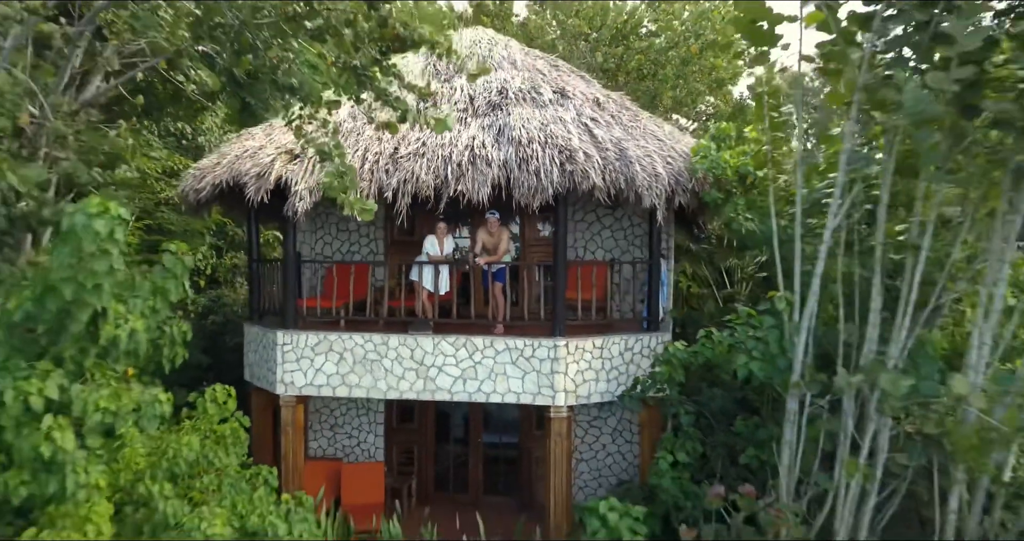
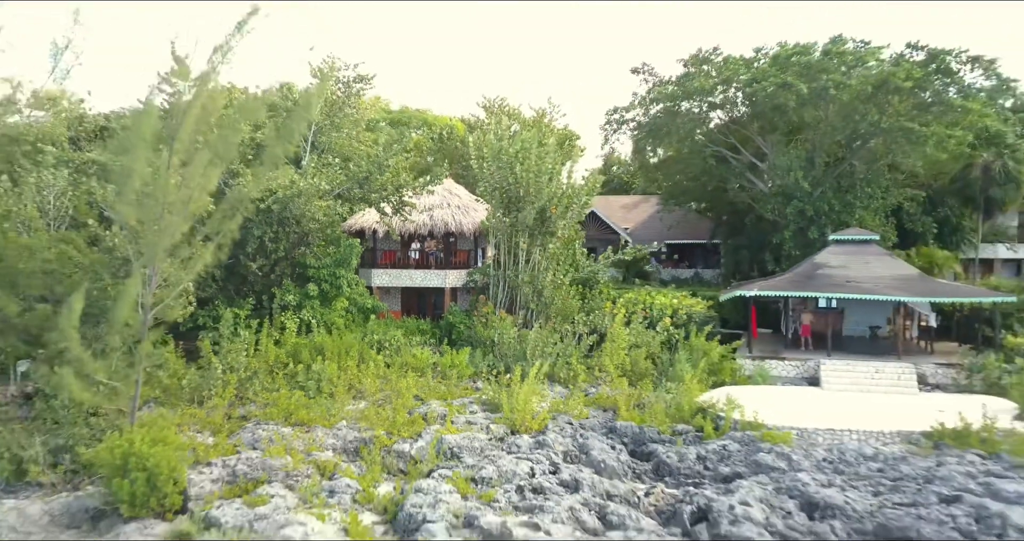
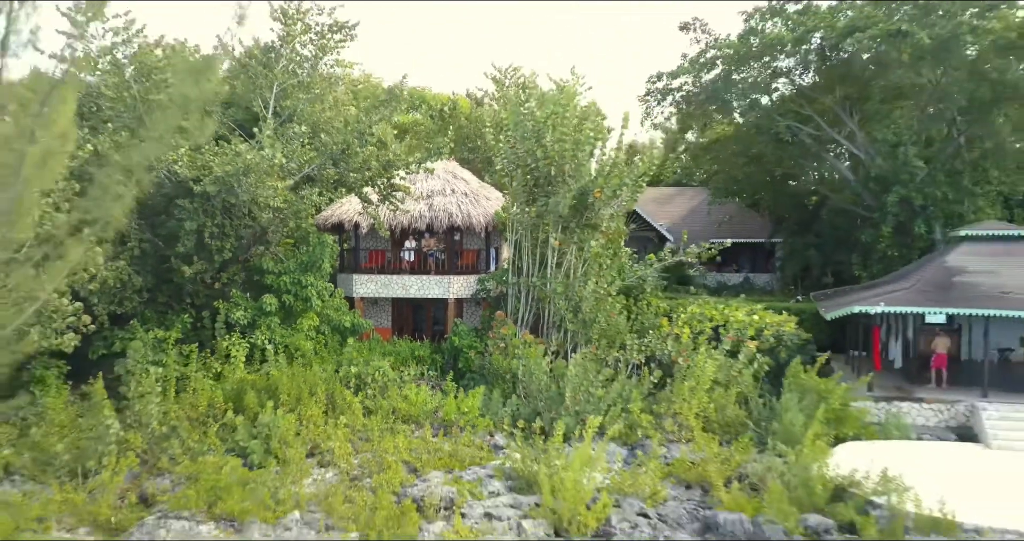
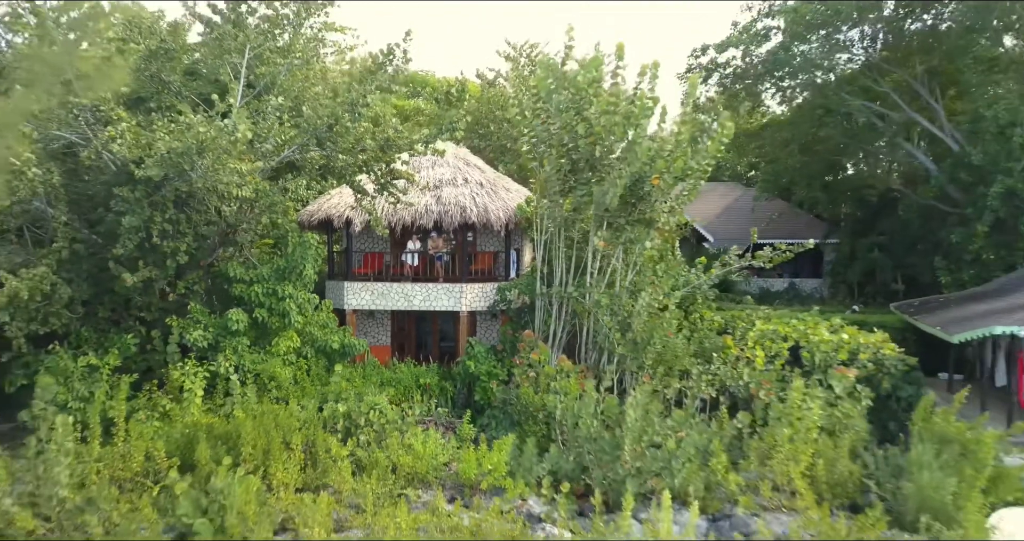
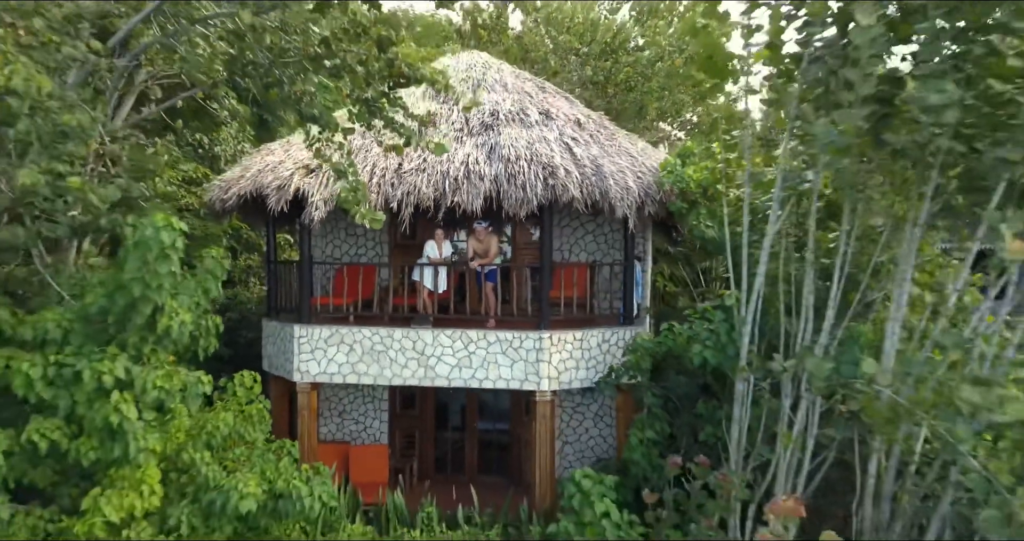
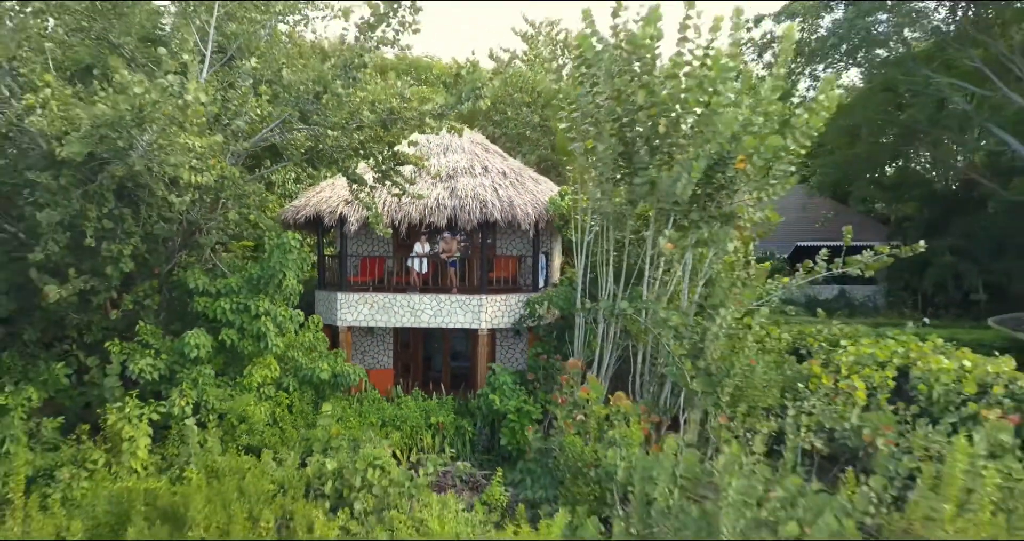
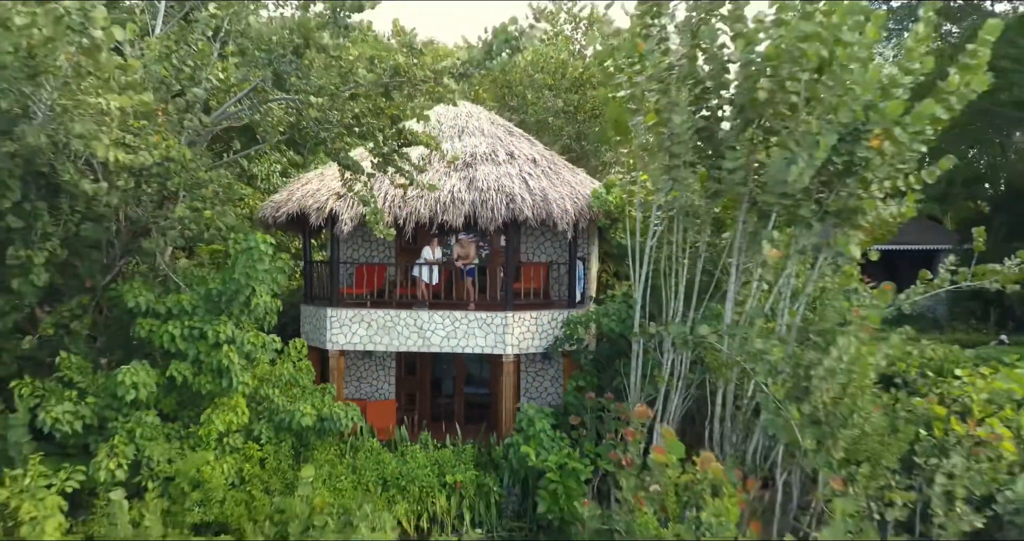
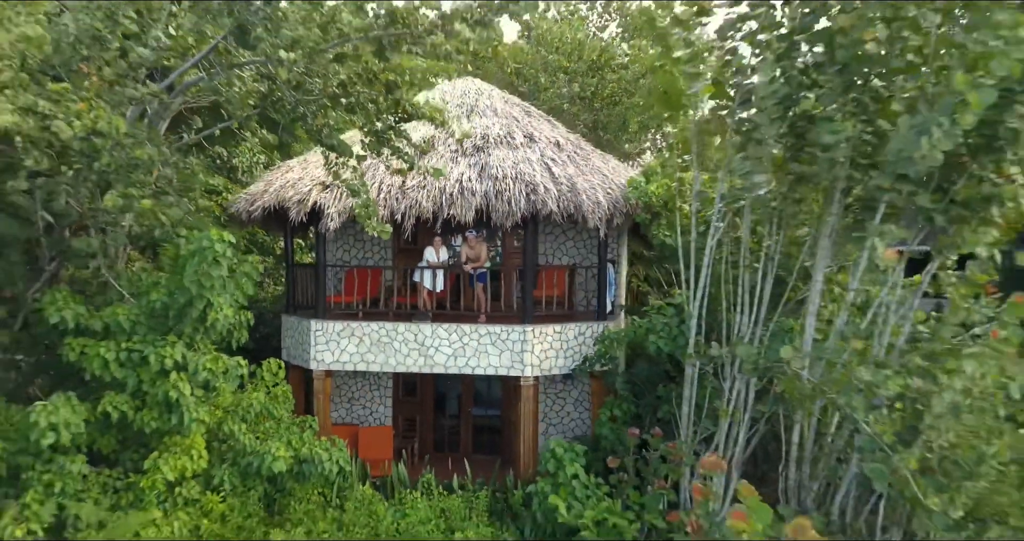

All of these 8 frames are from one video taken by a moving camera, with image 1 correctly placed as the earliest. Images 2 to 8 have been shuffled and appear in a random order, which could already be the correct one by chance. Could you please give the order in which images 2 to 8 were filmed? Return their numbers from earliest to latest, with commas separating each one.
5, 8, 7, 6, 4, 3, 2
